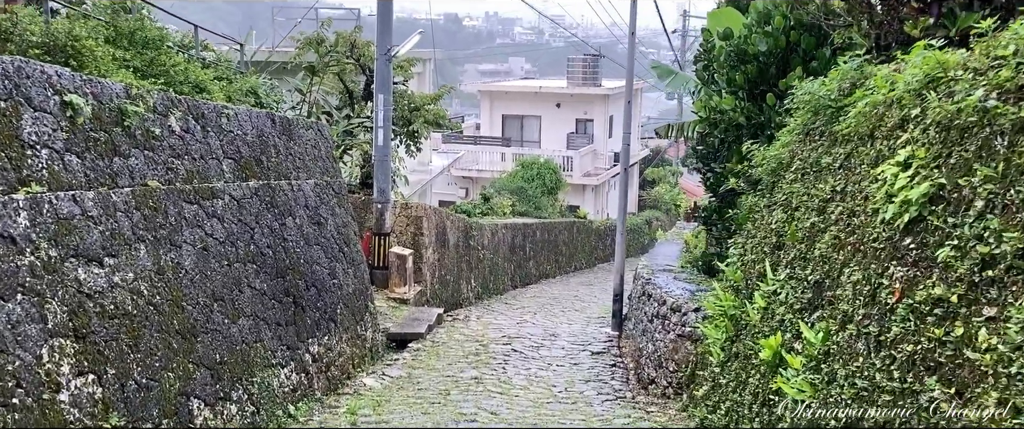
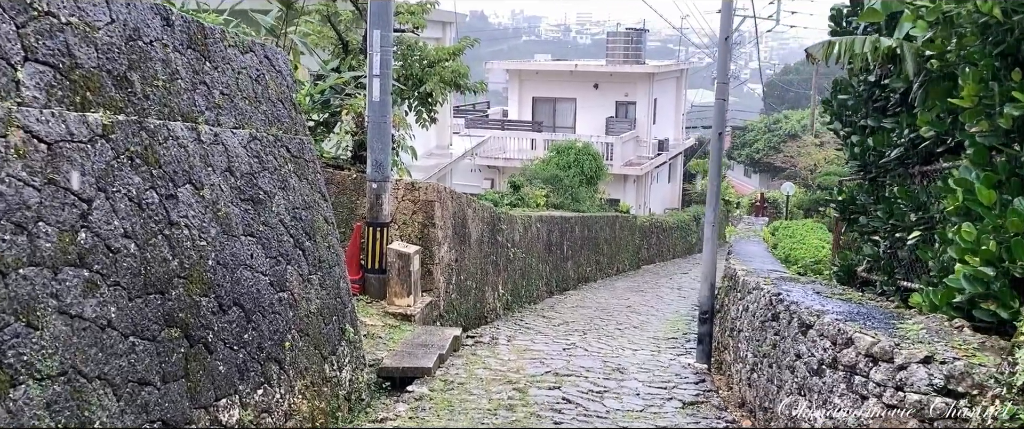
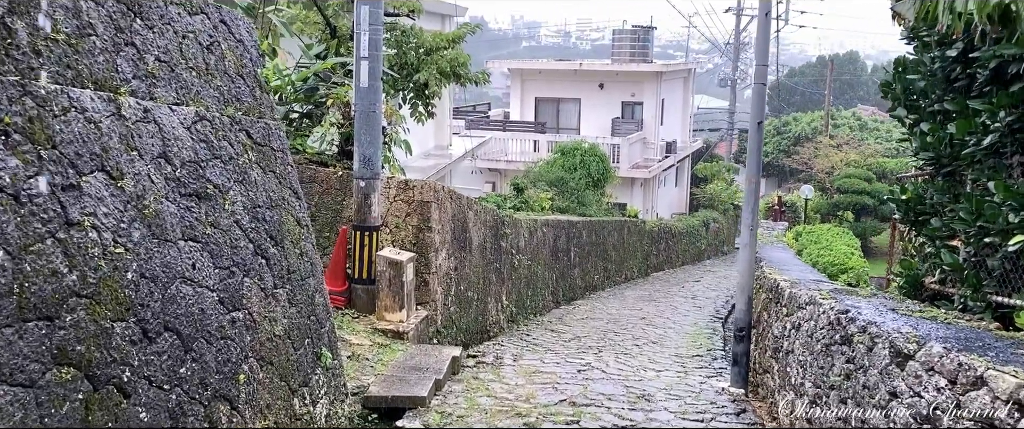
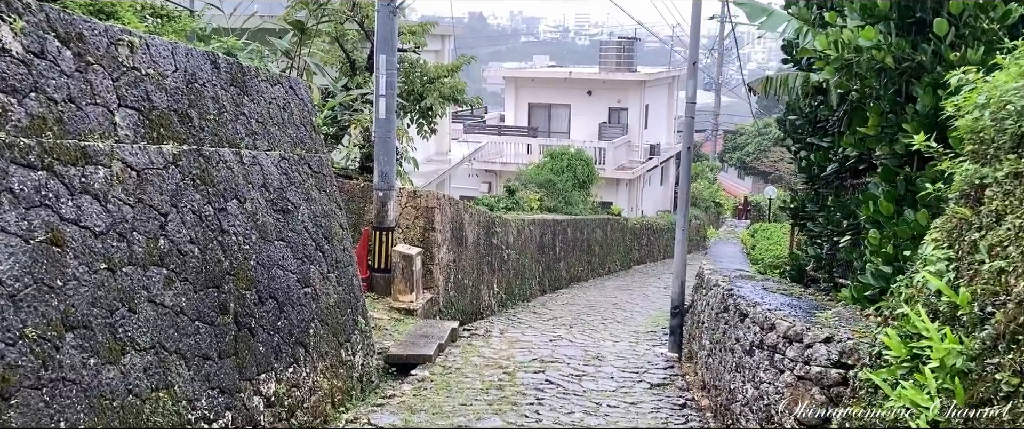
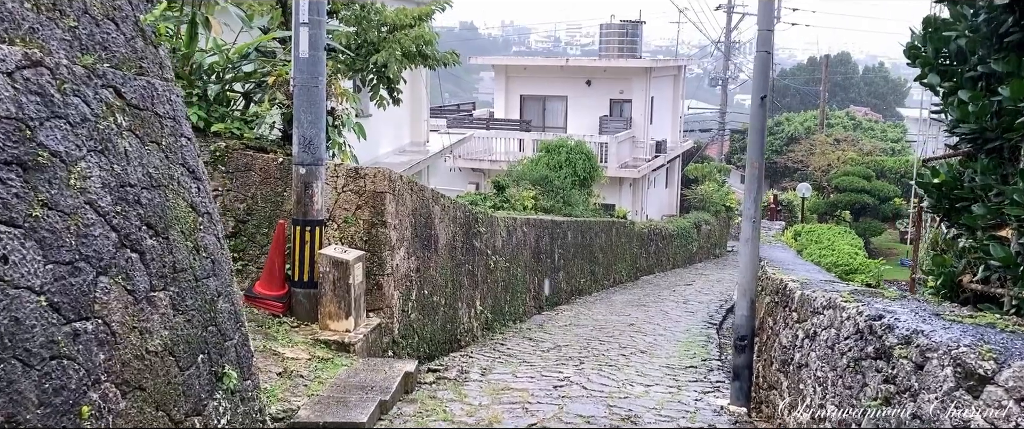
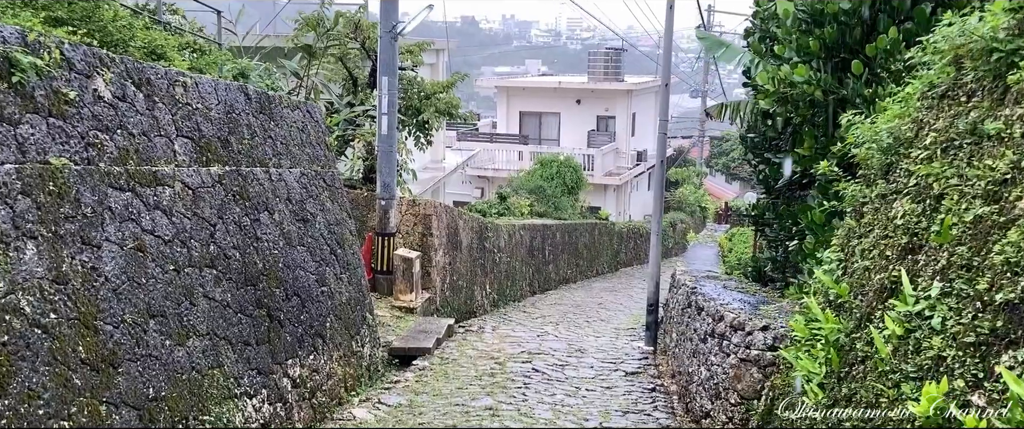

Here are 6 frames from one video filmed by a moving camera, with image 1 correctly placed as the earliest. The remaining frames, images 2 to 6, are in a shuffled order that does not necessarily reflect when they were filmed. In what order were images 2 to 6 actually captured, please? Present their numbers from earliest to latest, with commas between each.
6, 4, 2, 3, 5
